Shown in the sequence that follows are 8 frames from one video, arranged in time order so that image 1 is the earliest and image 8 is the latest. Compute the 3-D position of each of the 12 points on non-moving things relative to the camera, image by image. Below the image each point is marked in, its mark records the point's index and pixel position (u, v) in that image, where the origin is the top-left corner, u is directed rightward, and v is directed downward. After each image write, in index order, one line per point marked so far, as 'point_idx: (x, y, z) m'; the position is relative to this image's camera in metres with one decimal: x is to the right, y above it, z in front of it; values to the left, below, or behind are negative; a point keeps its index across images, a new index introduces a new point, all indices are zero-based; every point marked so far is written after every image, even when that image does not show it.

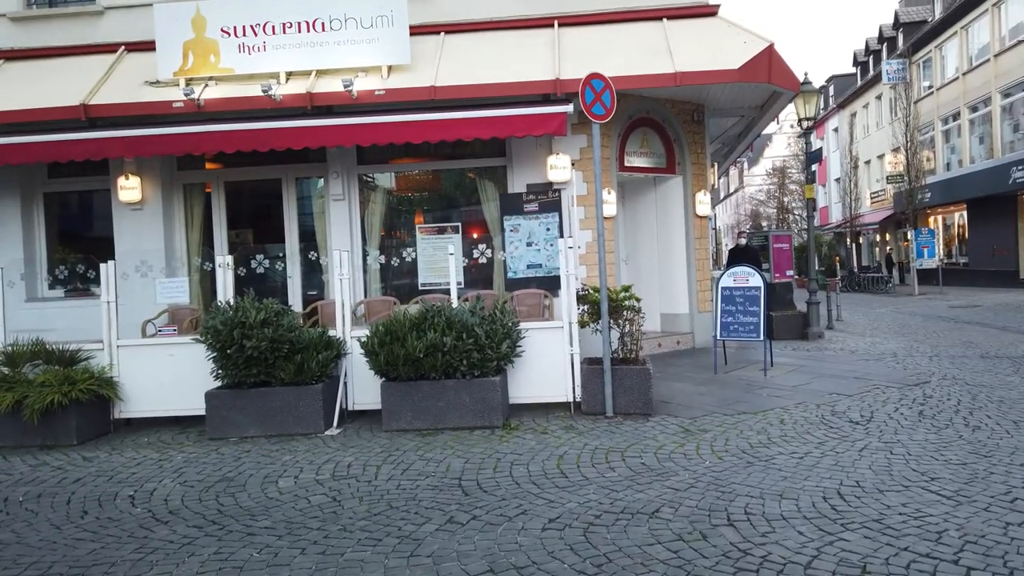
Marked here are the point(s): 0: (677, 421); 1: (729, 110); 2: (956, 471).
0: (+1.6, -1.3, +7.2) m
1: (+3.6, +2.9, +12.4) m
2: (+3.2, -1.3, +5.4) m
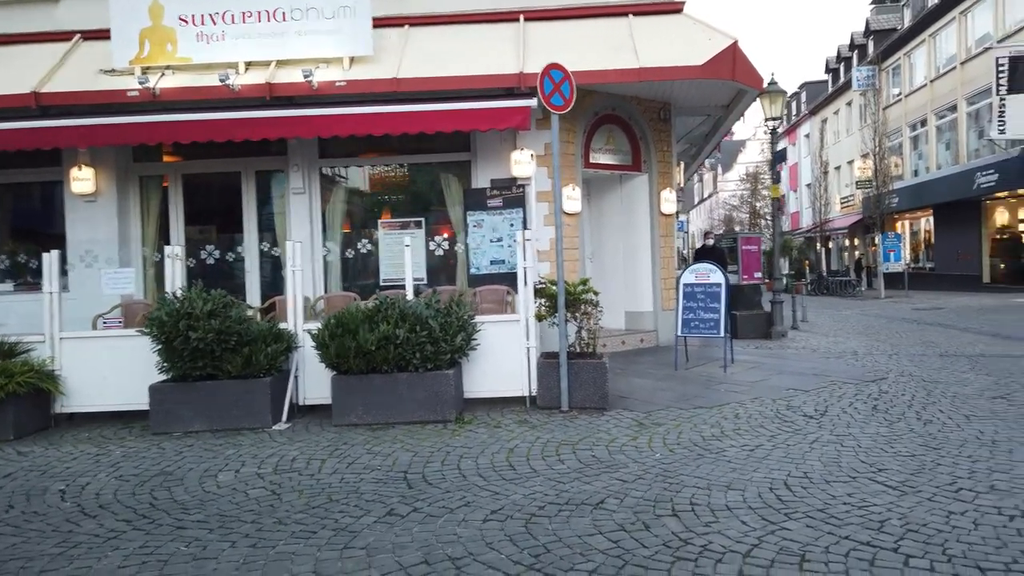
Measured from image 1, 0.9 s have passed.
0: (+1.1, -1.2, +7.1) m
1: (+3.1, +3.0, +12.4) m
2: (+2.8, -1.3, +5.4) m
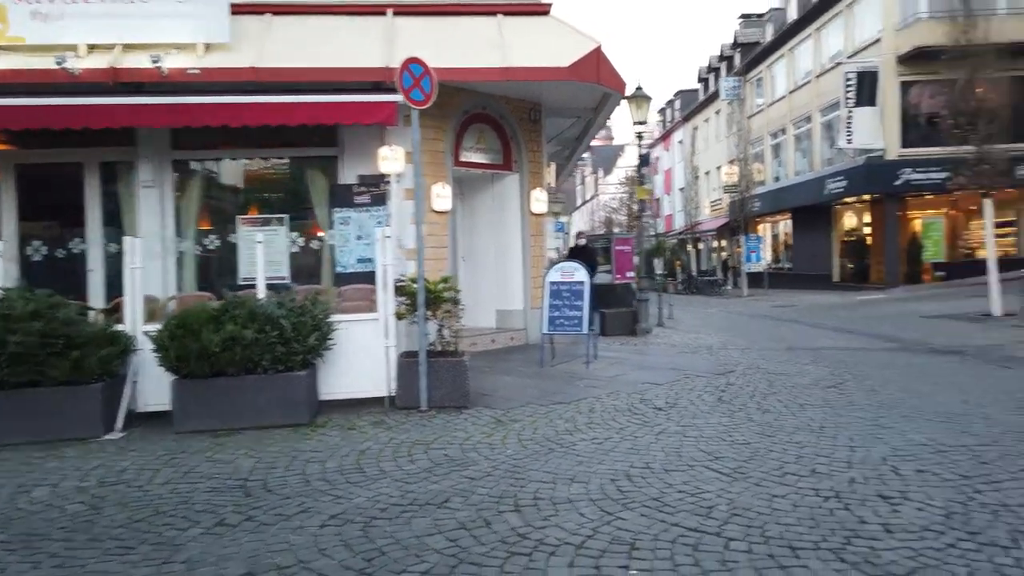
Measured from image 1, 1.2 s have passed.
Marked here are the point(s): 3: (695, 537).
0: (-0.2, -1.2, +7.1) m
1: (+0.9, +3.0, +12.6) m
2: (+1.7, -1.2, +5.6) m
3: (+1.0, -1.3, +4.0) m
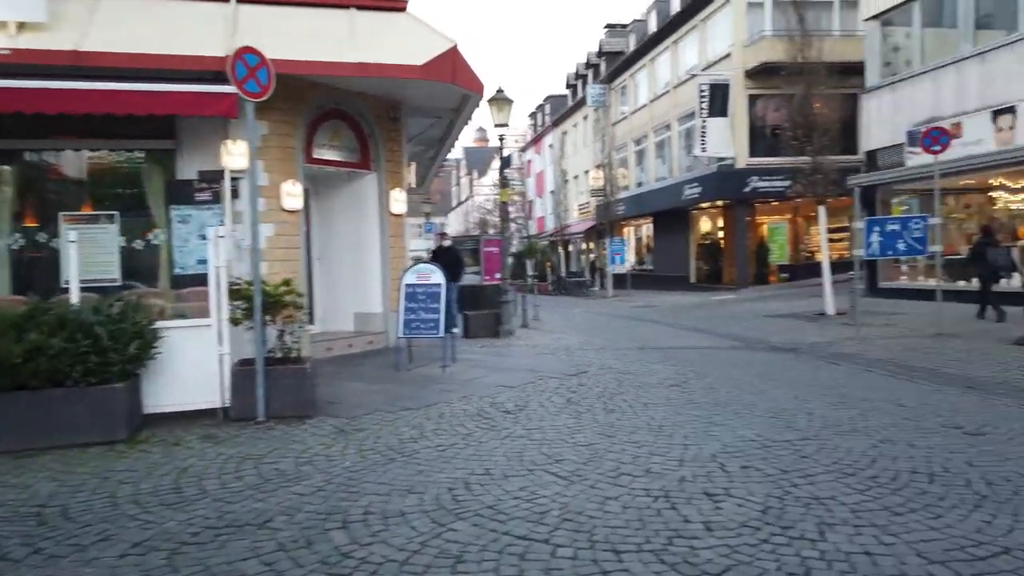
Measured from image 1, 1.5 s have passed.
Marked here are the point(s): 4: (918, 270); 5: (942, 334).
0: (-1.6, -1.2, +6.7) m
1: (-1.4, +3.0, +12.4) m
2: (+0.5, -1.2, +5.7) m
3: (+0.1, -1.3, +3.9) m
4: (+10.0, +0.5, +18.5) m
5: (+7.0, -0.7, +12.2) m
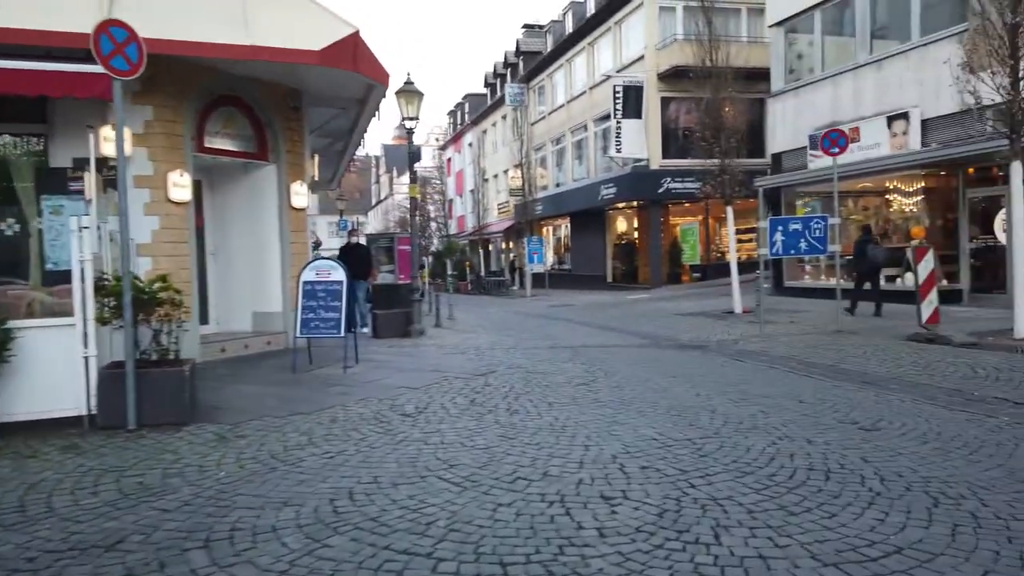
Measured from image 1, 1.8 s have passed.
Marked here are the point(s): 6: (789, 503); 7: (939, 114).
0: (-2.5, -1.2, +6.2) m
1: (-2.9, +3.0, +11.9) m
2: (-0.3, -1.2, +5.4) m
3: (-0.5, -1.3, +3.6) m
4: (+7.8, +0.5, +19.2) m
5: (+5.5, -0.7, +12.5) m
6: (+1.6, -1.3, +4.4) m
7: (+9.1, +3.7, +16.0) m
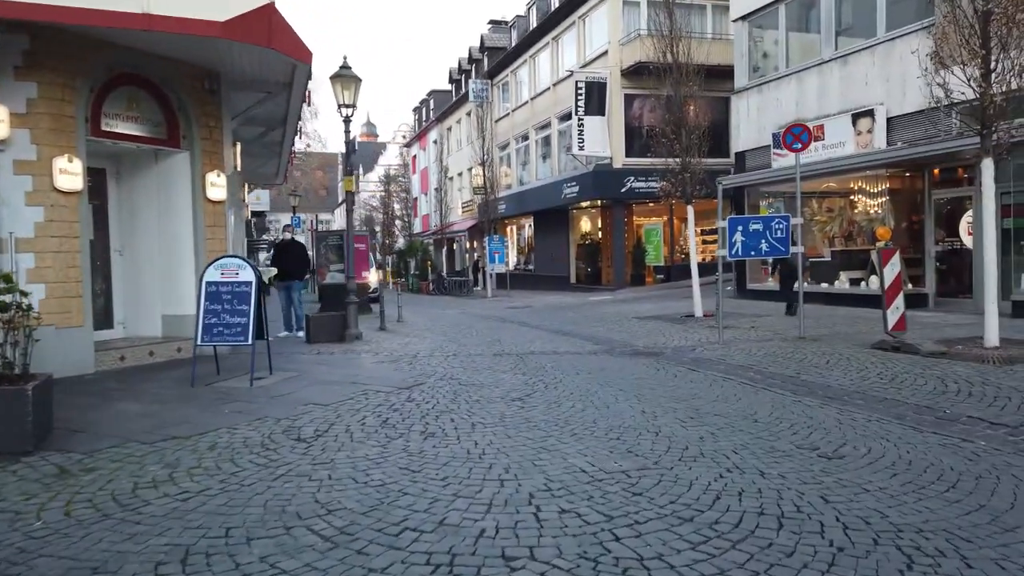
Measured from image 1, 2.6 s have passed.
0: (-3.1, -1.2, +5.2) m
1: (-3.7, +3.0, +10.9) m
2: (-0.9, -1.2, +4.4) m
3: (-1.1, -1.3, +2.6) m
4: (+6.7, +0.4, +18.5) m
5: (+4.6, -0.8, +11.8) m
6: (+1.0, -1.3, +3.5) m
7: (+8.1, +3.6, +15.5) m
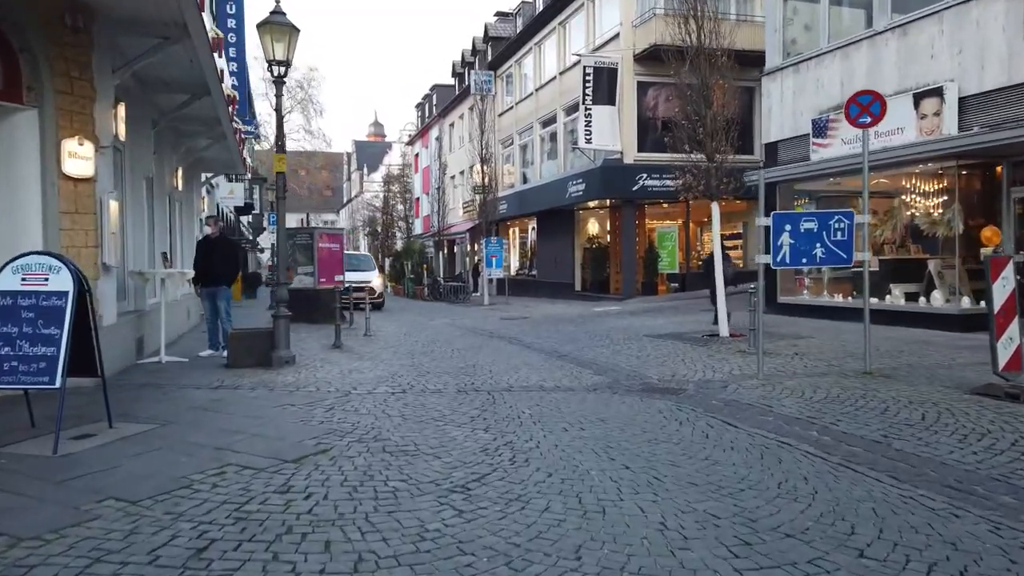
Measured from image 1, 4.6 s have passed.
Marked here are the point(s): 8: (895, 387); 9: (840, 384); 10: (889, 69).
0: (-3.5, -1.3, +2.5) m
1: (-4.0, +2.9, +8.1) m
2: (-1.3, -1.3, +1.7) m
3: (-1.5, -1.4, -0.2) m
4: (+6.4, +0.1, +15.7) m
5: (+4.3, -1.0, +9.0) m
6: (+0.6, -1.4, +0.7) m
7: (+7.9, +3.3, +12.6) m
8: (+4.2, -1.1, +8.2) m
9: (+3.7, -1.1, +8.5) m
10: (+7.2, +4.2, +14.3) m
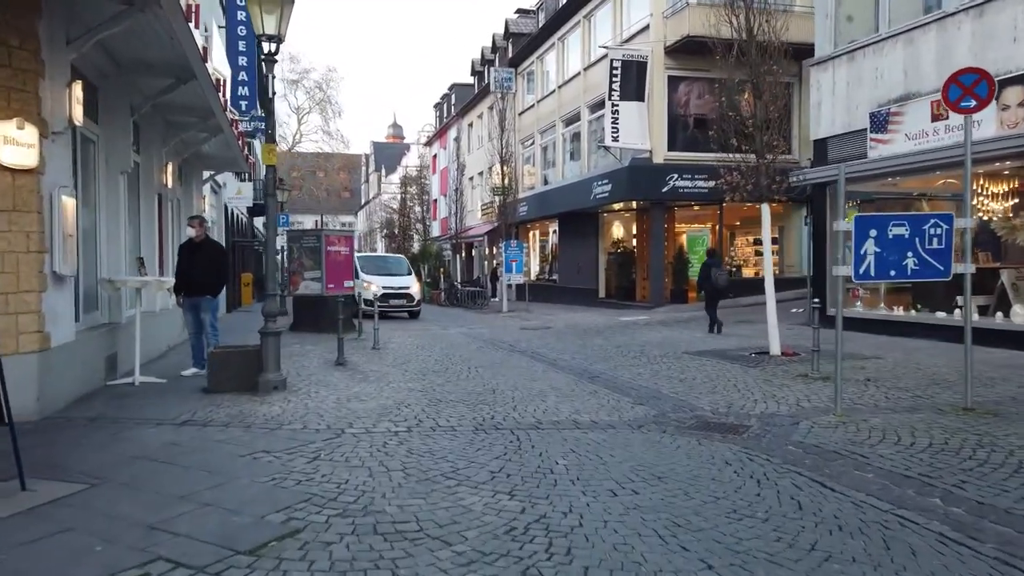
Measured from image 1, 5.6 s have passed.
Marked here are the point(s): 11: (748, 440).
0: (-3.4, -1.4, +1.1) m
1: (-3.7, +2.8, +6.8) m
2: (-1.2, -1.5, +0.3) m
3: (-1.5, -1.5, -1.6) m
4: (+6.9, -0.1, +14.1) m
5: (+4.6, -1.2, +7.4) m
6: (+0.7, -1.6, -0.8) m
7: (+8.3, +3.1, +11.0) m
8: (+4.4, -1.3, +6.6) m
9: (+4.0, -1.3, +7.0) m
10: (+7.7, +4.0, +12.7) m
11: (+2.1, -1.4, +6.8) m
